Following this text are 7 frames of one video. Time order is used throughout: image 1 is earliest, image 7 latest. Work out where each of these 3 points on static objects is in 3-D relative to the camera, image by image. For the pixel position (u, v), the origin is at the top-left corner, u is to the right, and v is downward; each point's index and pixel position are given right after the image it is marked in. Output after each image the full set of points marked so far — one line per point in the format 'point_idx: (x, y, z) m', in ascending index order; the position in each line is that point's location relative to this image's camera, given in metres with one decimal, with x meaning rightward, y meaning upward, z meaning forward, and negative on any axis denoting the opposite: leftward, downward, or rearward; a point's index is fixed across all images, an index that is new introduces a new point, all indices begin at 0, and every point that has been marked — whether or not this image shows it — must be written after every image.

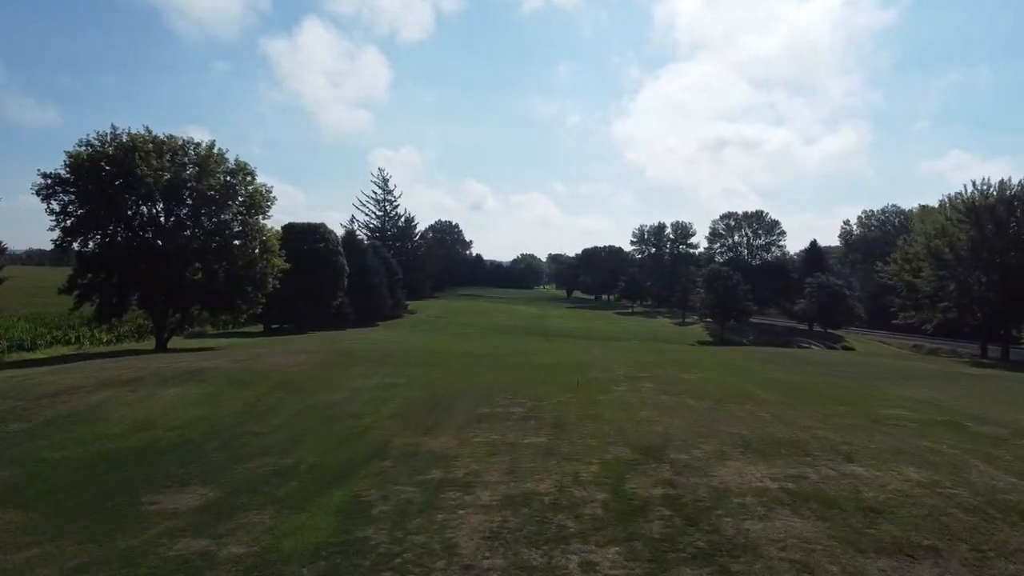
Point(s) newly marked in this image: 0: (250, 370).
0: (-5.6, -1.8, +16.7) m
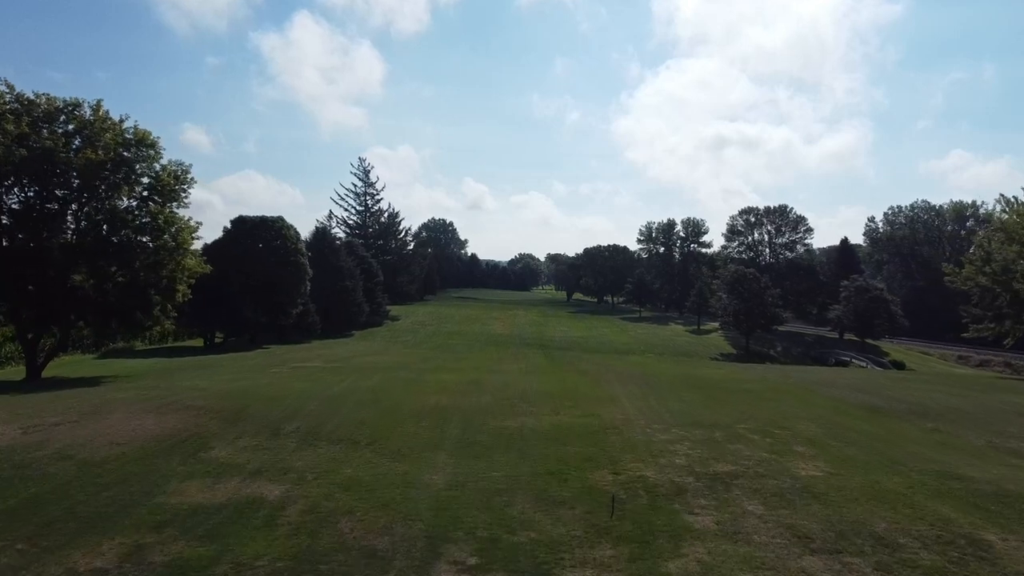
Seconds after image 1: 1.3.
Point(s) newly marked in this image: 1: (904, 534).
0: (-5.9, -2.0, +9.6) m
1: (+3.4, -2.1, +6.7) m
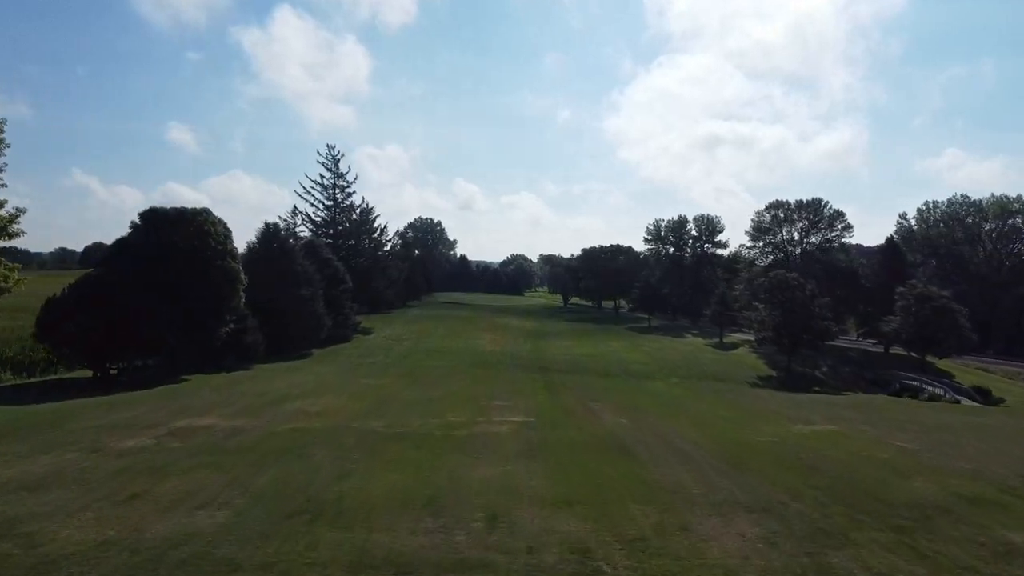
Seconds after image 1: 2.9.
0: (-5.9, -2.5, +1.0) m
1: (+3.4, -2.5, -1.7) m
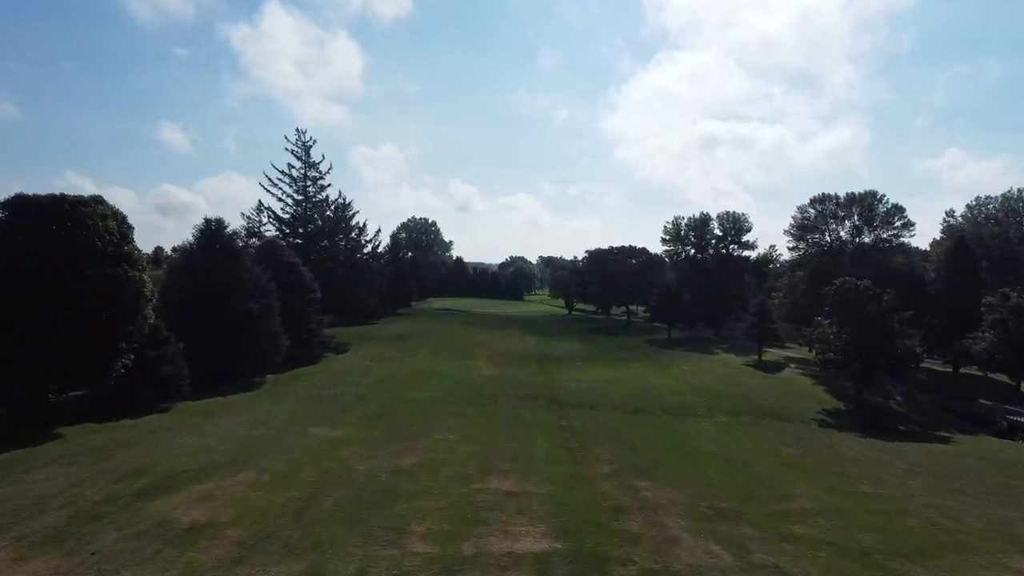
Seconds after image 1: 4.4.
0: (-5.7, -2.9, -6.9) m
1: (+3.6, -2.9, -9.7) m
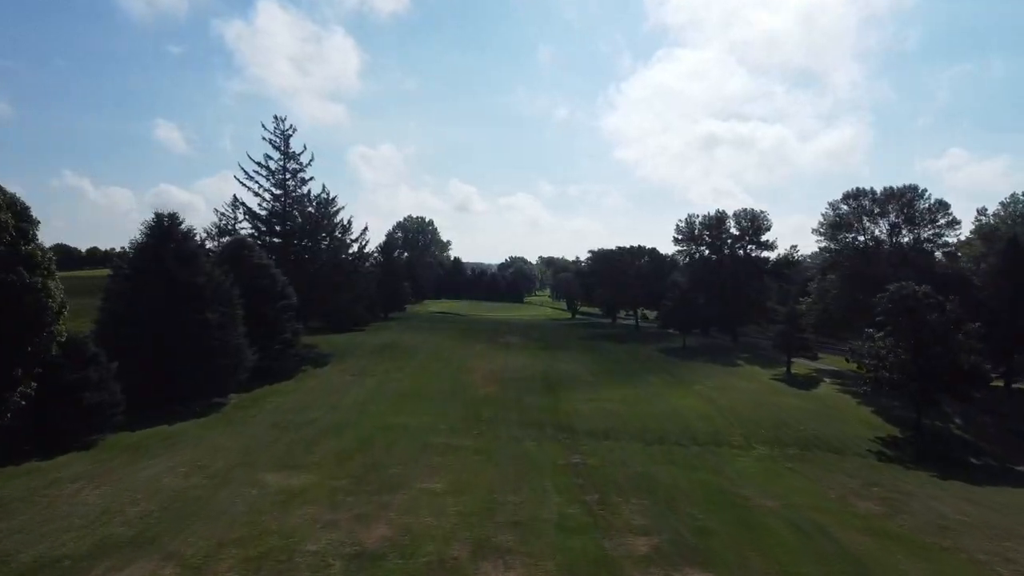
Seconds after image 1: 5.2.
0: (-5.6, -3.1, -11.4) m
1: (+3.7, -3.1, -14.2) m
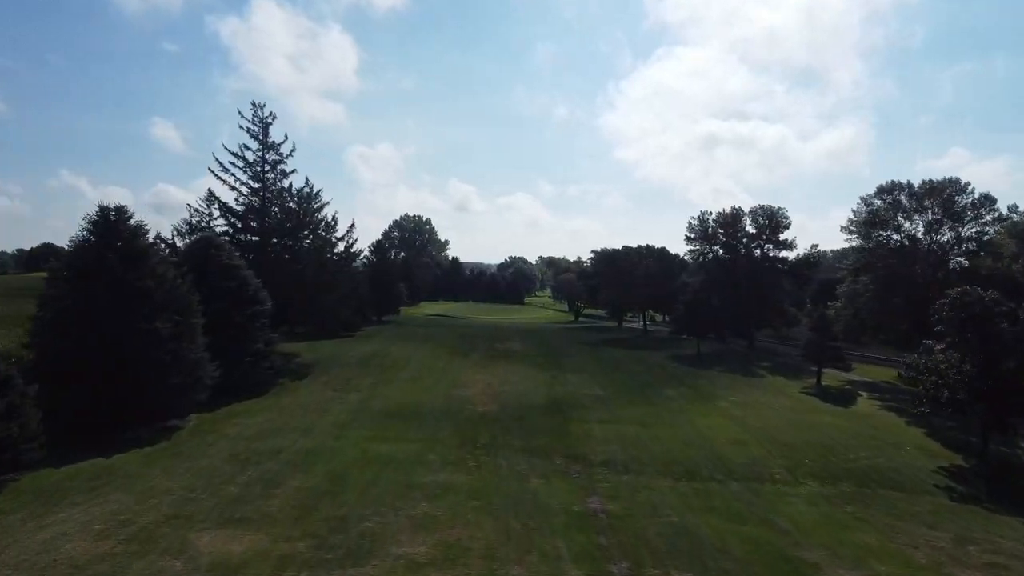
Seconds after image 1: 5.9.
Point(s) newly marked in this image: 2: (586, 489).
0: (-5.5, -3.3, -15.2) m
1: (+3.8, -3.3, -17.9) m
2: (+1.8, -4.8, +18.6) m
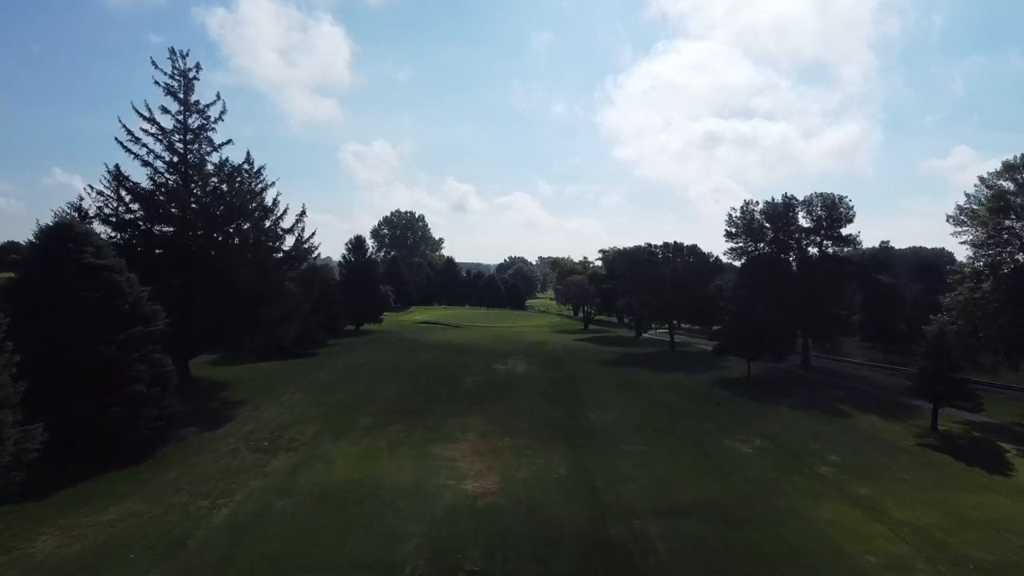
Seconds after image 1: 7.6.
0: (-5.3, -3.6, -24.9) m
1: (+4.0, -3.6, -27.6) m
2: (+1.9, -5.1, +9.0) m
